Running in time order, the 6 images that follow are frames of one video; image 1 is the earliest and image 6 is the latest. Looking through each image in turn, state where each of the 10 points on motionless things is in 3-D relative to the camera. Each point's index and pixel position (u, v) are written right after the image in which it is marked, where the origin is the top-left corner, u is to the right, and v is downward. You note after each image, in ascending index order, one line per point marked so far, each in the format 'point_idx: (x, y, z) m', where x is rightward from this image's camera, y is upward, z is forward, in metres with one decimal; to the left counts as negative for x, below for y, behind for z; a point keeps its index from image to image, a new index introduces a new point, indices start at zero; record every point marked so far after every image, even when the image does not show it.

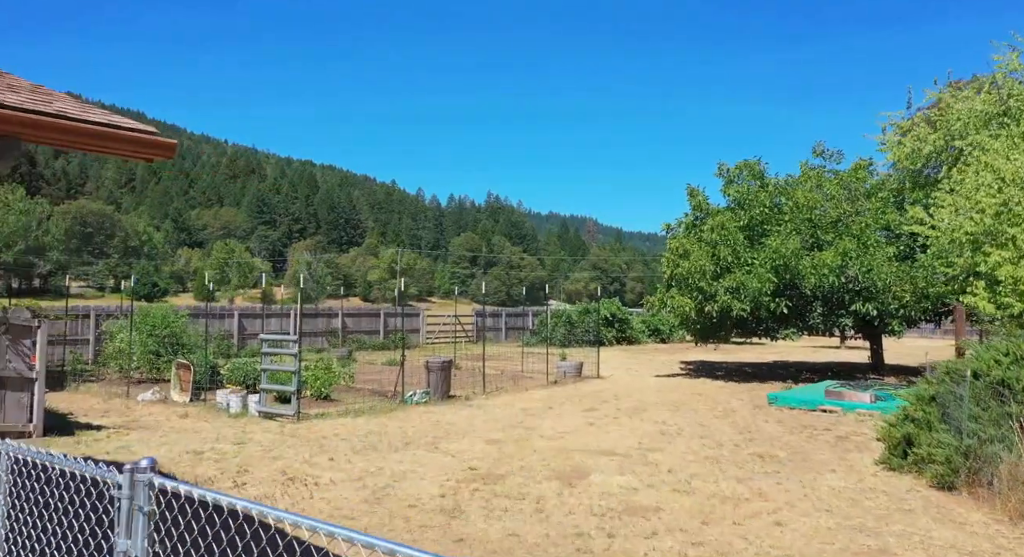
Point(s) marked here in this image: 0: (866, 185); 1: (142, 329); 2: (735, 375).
0: (+8.0, +2.1, +16.8) m
1: (-6.7, -0.9, +13.3) m
2: (+5.5, -2.4, +18.2) m
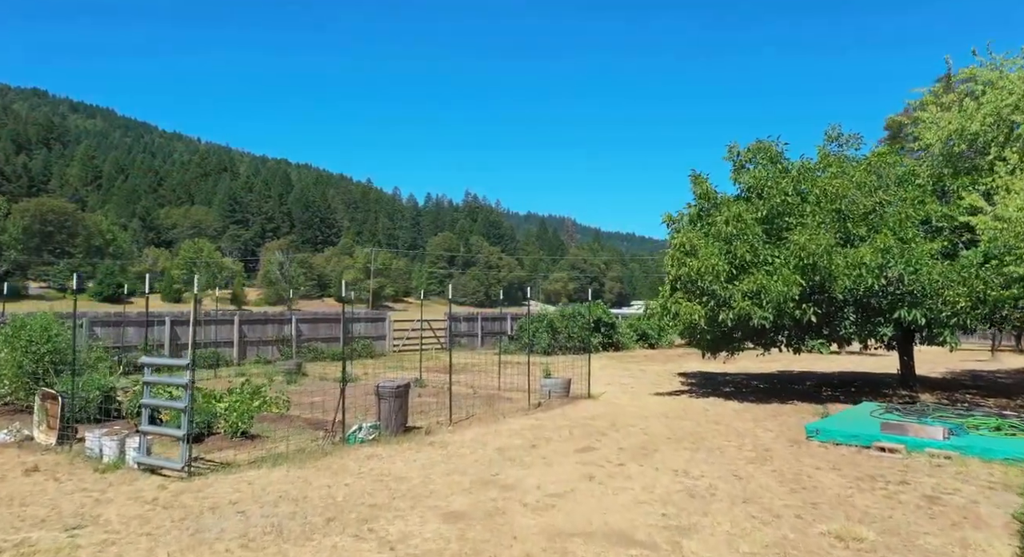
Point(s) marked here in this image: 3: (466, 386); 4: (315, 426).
0: (+7.5, +2.1, +14.3) m
1: (-7.1, -0.9, +10.5) m
2: (+5.0, -2.4, +15.7) m
3: (-1.0, -2.3, +15.6) m
4: (-2.8, -2.1, +10.4) m
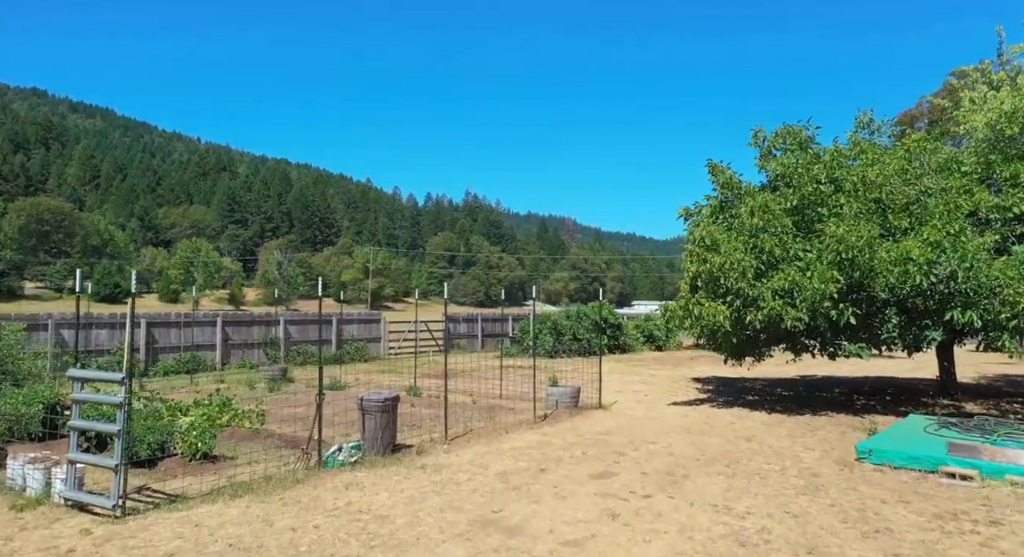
0: (+7.6, +2.1, +13.0) m
1: (-7.0, -0.9, +9.1) m
2: (+5.0, -2.4, +14.4) m
3: (-0.9, -2.2, +14.2) m
4: (-2.7, -2.0, +9.0) m
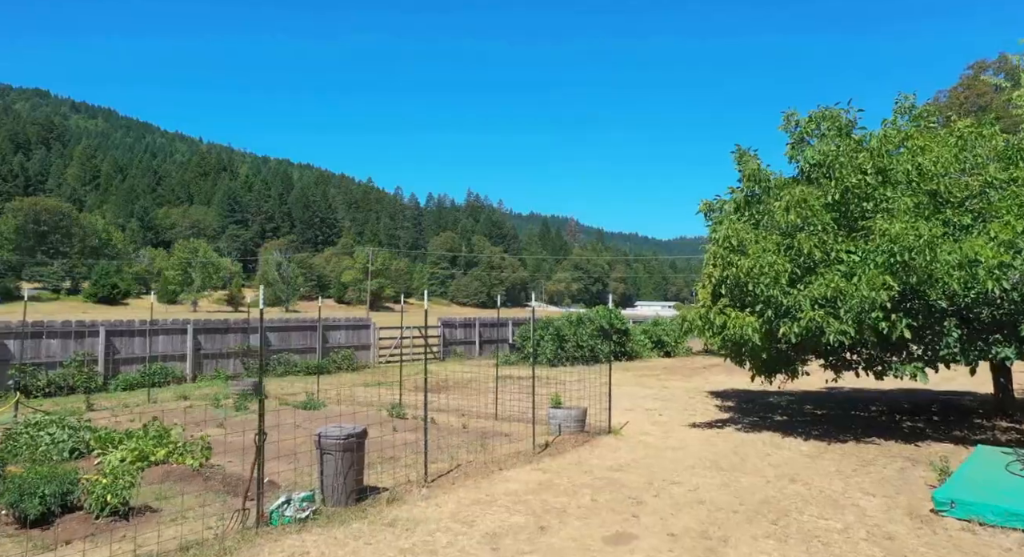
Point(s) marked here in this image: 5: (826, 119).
0: (+7.5, +2.1, +11.3) m
1: (-7.1, -1.0, +7.5) m
2: (+5.0, -2.4, +12.7) m
3: (-1.0, -2.3, +12.5) m
4: (-2.8, -2.1, +7.3) m
5: (+4.9, +2.5, +11.6) m
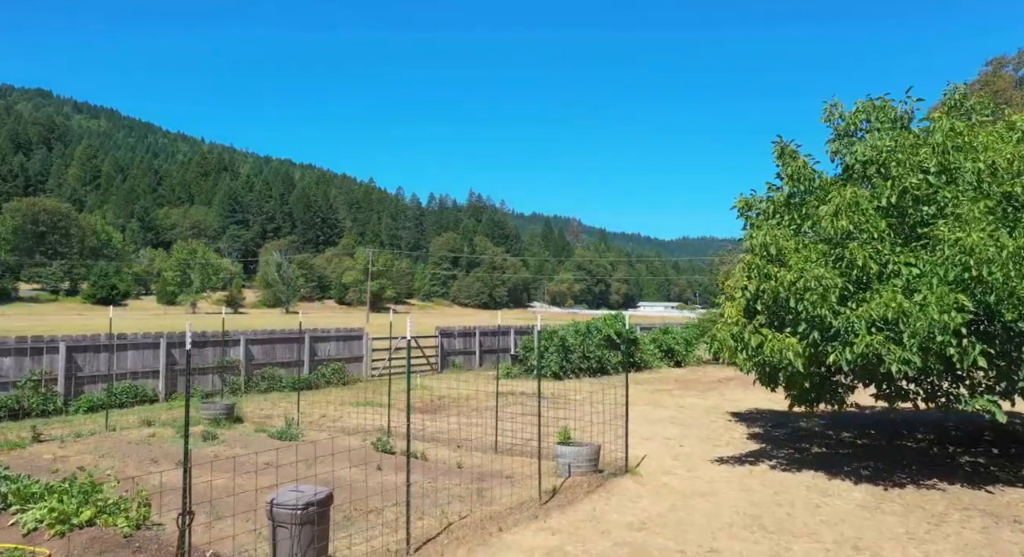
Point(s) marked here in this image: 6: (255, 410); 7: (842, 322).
0: (+7.5, +1.8, +9.8) m
1: (-7.1, -1.2, +6.0) m
2: (+5.0, -2.6, +11.2) m
3: (-0.9, -2.5, +11.1) m
4: (-2.8, -2.3, +5.9) m
5: (+5.0, +2.3, +10.1) m
6: (-5.0, -2.6, +14.4) m
7: (+3.8, -0.5, +8.6) m
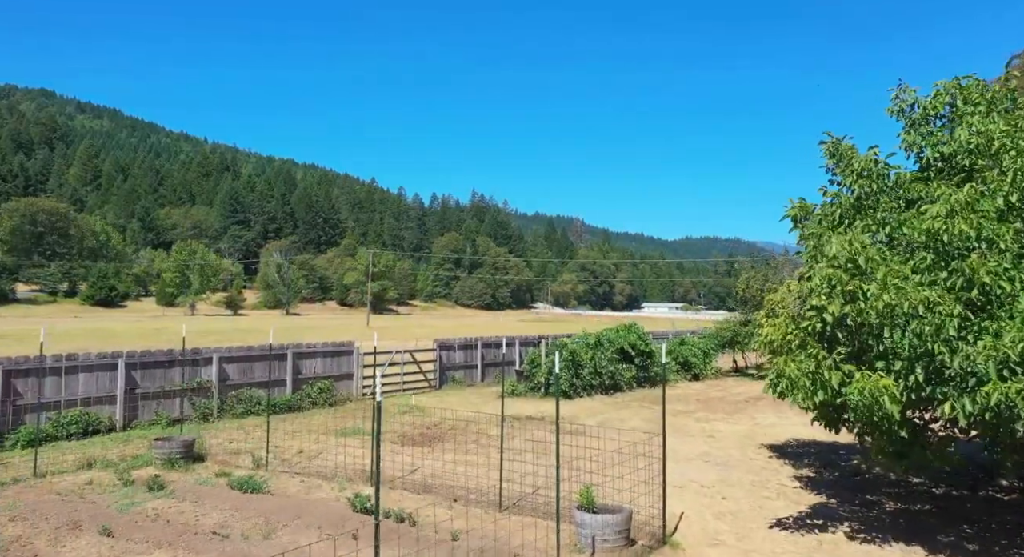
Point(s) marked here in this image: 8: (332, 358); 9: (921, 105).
0: (+7.6, +1.6, +7.8) m
1: (-7.0, -1.4, +4.1) m
2: (+5.1, -2.9, +9.2) m
3: (-0.8, -2.7, +9.1) m
4: (-2.7, -2.5, +3.9) m
5: (+5.1, +2.1, +8.1) m
6: (-4.9, -2.8, +12.4) m
7: (+3.9, -0.7, +6.6) m
8: (-4.5, -2.0, +18.4) m
9: (+4.8, +2.0, +8.4) m
